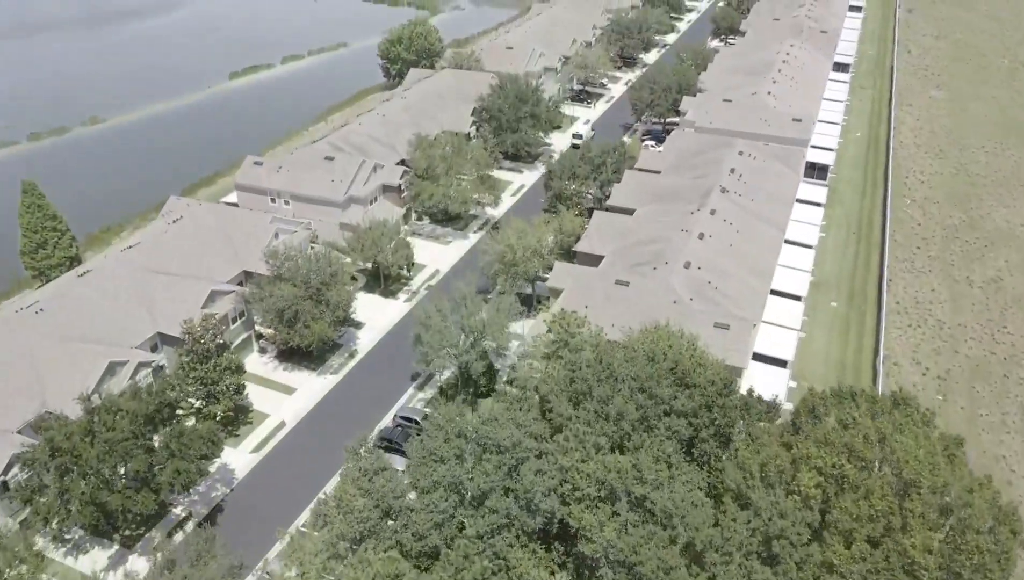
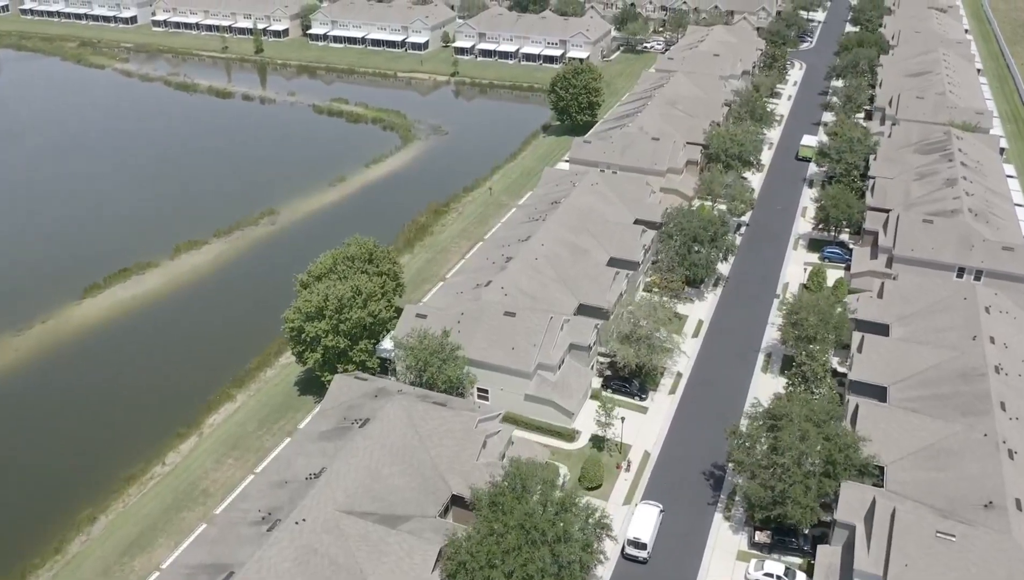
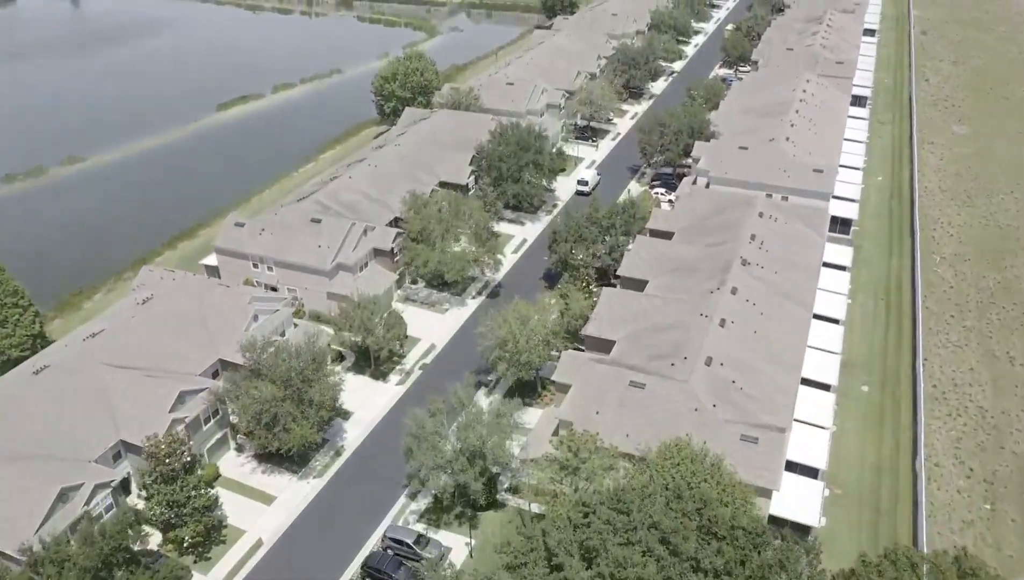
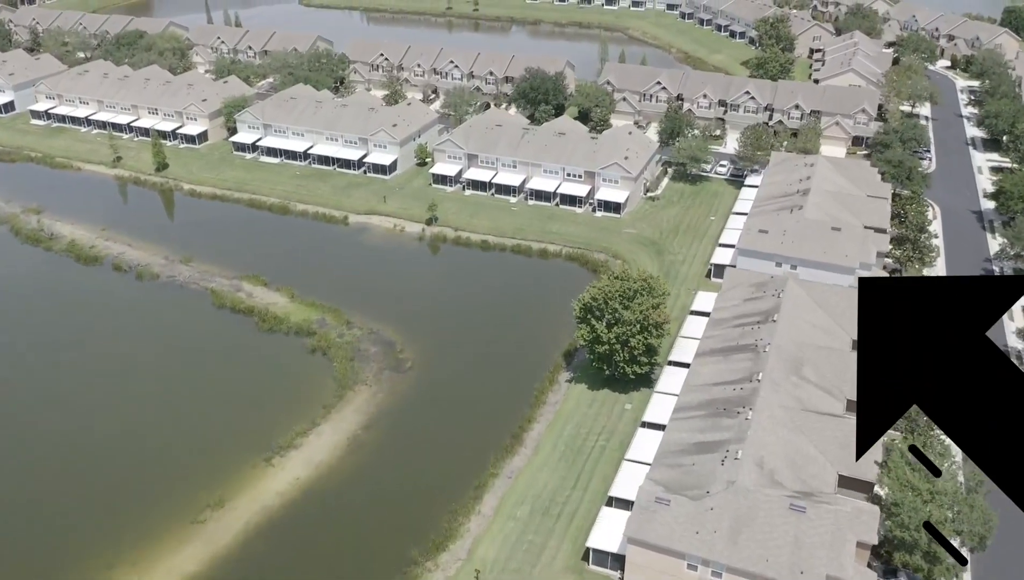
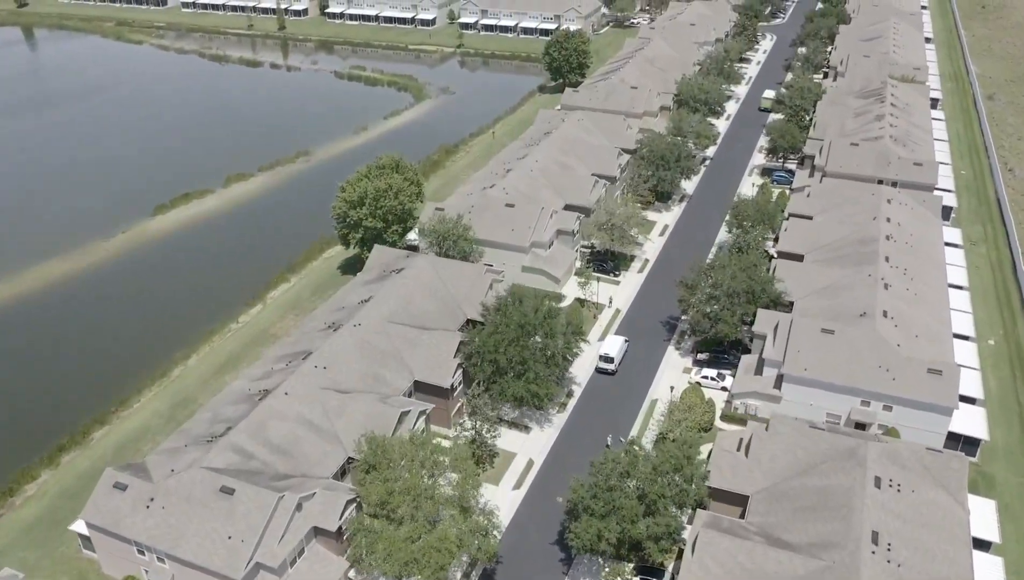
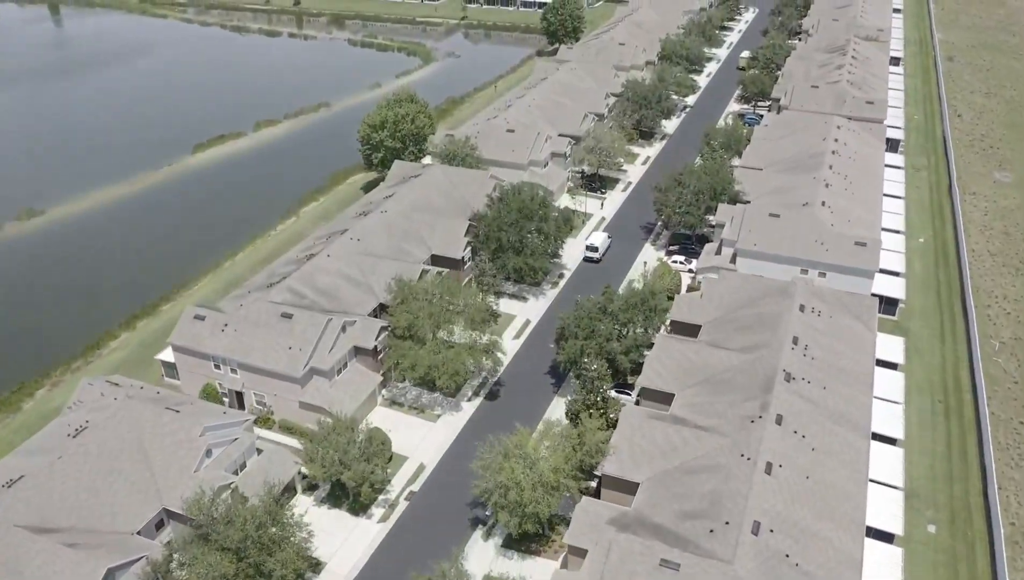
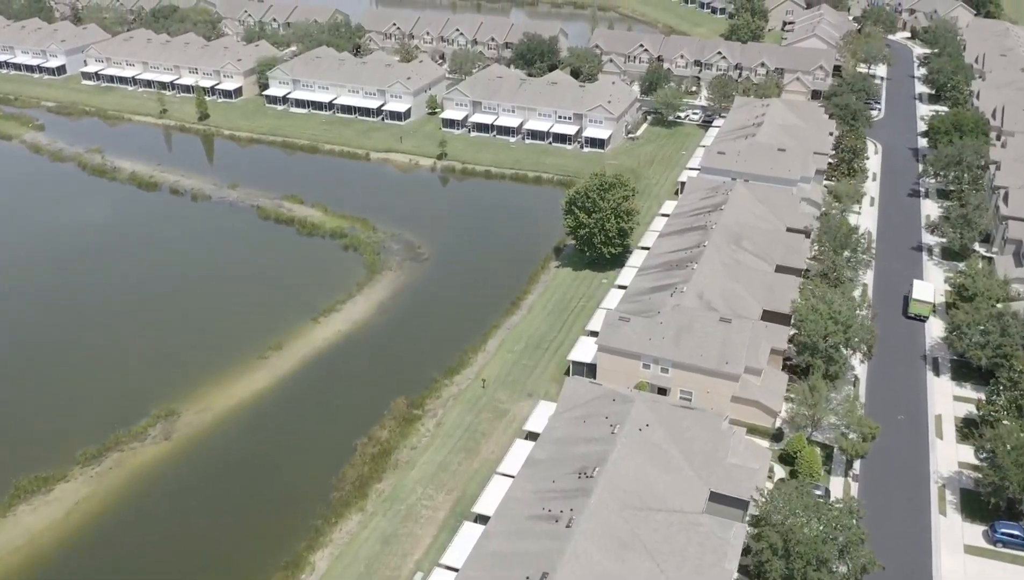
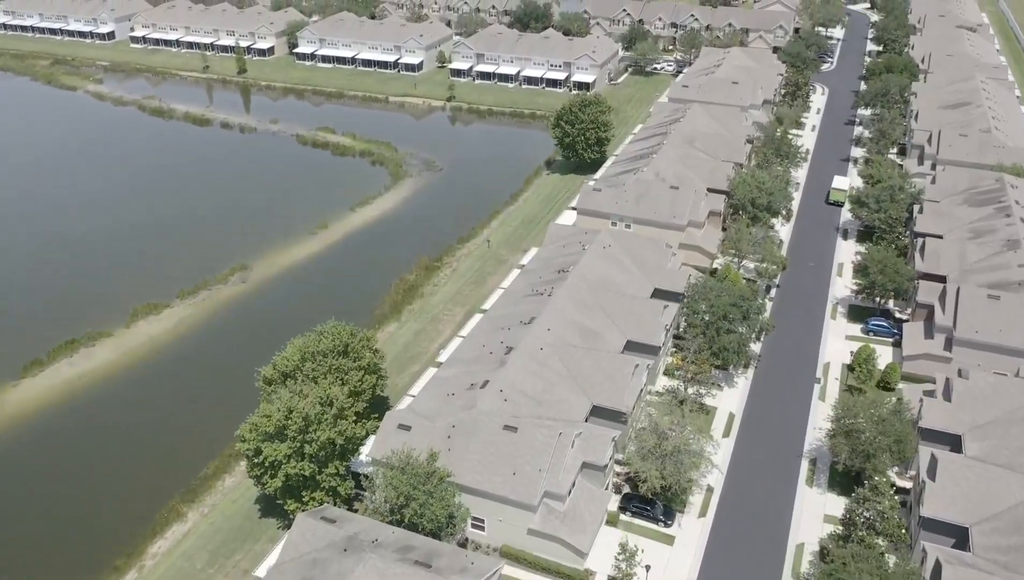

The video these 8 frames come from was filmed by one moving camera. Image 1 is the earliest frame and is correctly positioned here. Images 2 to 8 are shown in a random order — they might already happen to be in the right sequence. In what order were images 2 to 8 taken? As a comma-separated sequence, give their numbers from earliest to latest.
3, 6, 5, 2, 8, 7, 4
